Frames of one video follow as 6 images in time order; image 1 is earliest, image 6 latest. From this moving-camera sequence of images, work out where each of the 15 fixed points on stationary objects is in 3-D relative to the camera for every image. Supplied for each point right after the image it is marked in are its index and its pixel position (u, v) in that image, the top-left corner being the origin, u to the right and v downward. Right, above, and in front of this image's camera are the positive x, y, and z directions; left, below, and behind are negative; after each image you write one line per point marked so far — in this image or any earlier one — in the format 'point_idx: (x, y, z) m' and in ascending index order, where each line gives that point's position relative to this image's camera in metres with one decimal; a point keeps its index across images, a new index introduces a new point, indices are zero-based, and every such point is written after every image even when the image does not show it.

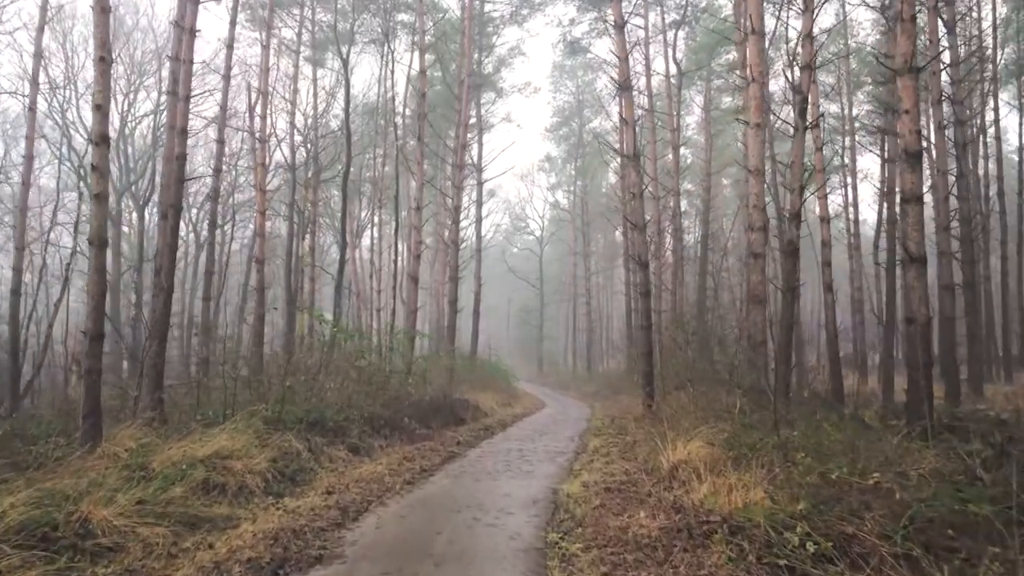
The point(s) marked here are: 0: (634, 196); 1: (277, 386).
0: (+2.1, +1.5, +11.2) m
1: (-3.2, -1.4, +9.2) m
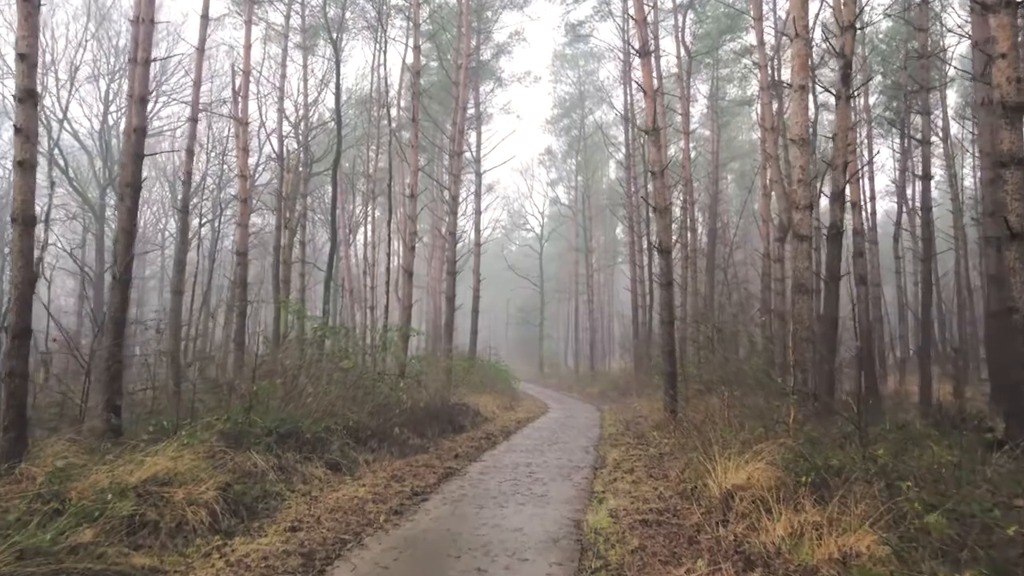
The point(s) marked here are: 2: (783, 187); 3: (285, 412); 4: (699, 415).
0: (+2.1, +1.7, +10.0) m
1: (-3.1, -1.2, +8.0) m
2: (+6.4, +2.4, +16.1) m
3: (-2.6, -1.4, +7.8) m
4: (+2.4, -1.6, +8.5) m
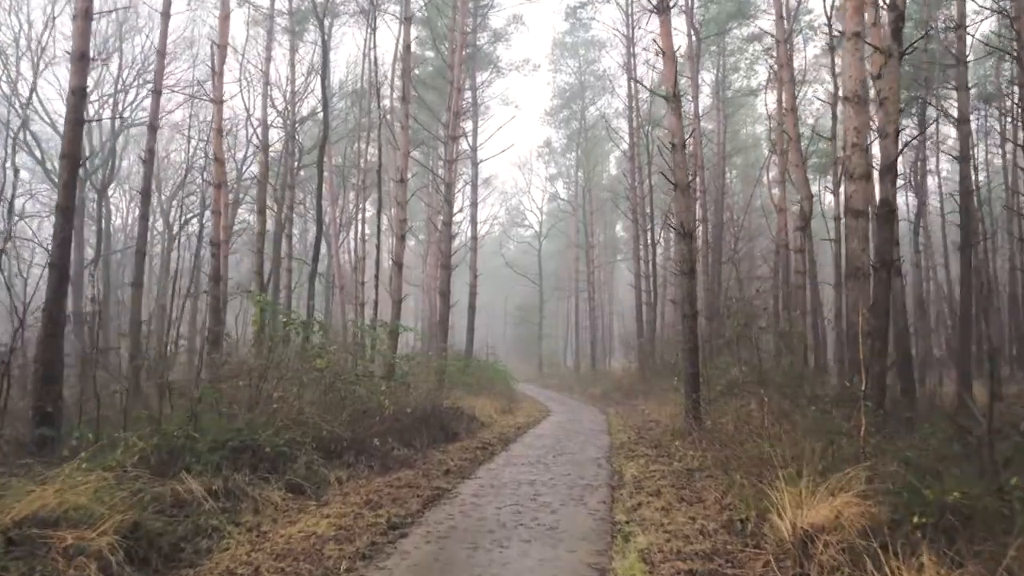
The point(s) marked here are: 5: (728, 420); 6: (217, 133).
0: (+2.1, +1.8, +8.7) m
1: (-3.1, -1.1, +6.7) m
2: (+6.4, +2.5, +14.8) m
3: (-2.6, -1.3, +6.5) m
4: (+2.4, -1.5, +7.3) m
5: (+2.4, -1.5, +7.5) m
6: (-6.1, +3.2, +14.0) m
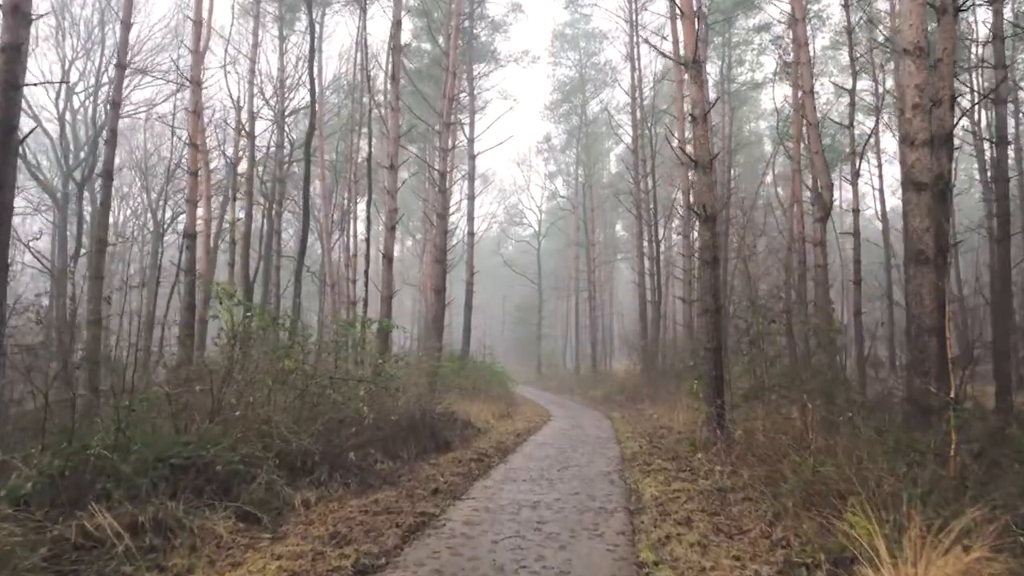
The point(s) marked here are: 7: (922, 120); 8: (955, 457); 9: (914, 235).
0: (+2.1, +1.9, +7.7) m
1: (-3.1, -1.0, +5.7) m
2: (+6.4, +2.6, +13.8) m
3: (-2.6, -1.2, +5.5) m
4: (+2.4, -1.4, +6.3) m
5: (+2.4, -1.4, +6.5) m
6: (-6.1, +3.3, +13.0) m
7: (+3.4, +1.4, +5.6) m
8: (+2.7, -1.0, +4.2) m
9: (+3.3, +0.4, +5.6) m
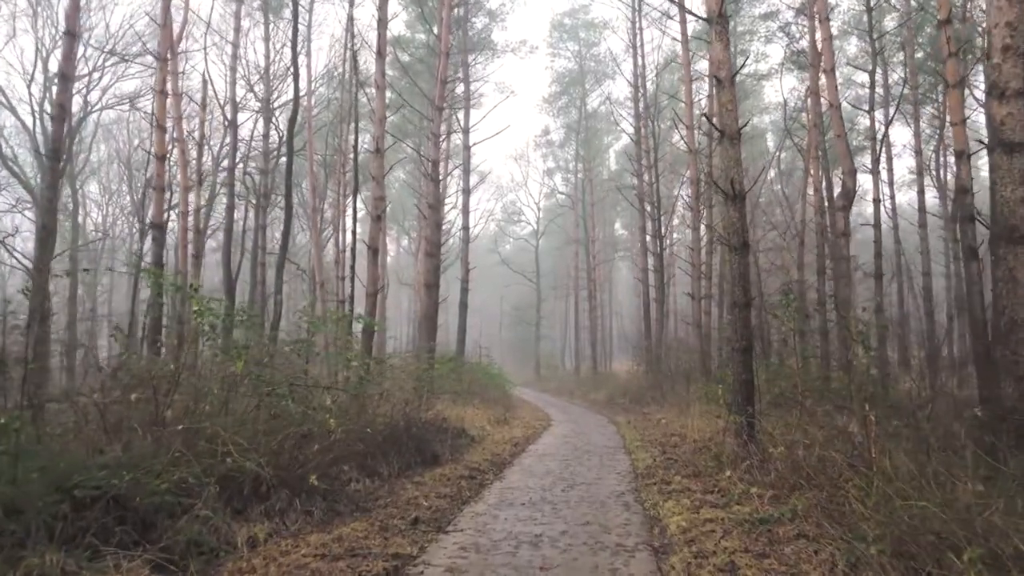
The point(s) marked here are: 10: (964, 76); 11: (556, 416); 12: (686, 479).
0: (+2.1, +2.0, +6.7) m
1: (-3.1, -0.9, +4.6) m
2: (+6.3, +2.7, +12.8) m
3: (-2.6, -1.1, +4.4) m
4: (+2.3, -1.3, +5.2) m
5: (+2.4, -1.3, +5.4) m
6: (-6.2, +3.4, +11.9) m
7: (+3.4, +1.5, +4.5) m
8: (+2.7, -0.9, +3.1) m
9: (+3.3, +0.5, +4.6) m
10: (+6.8, +3.2, +10.2) m
11: (+1.1, -3.1, +16.2) m
12: (+1.7, -1.9, +6.6) m
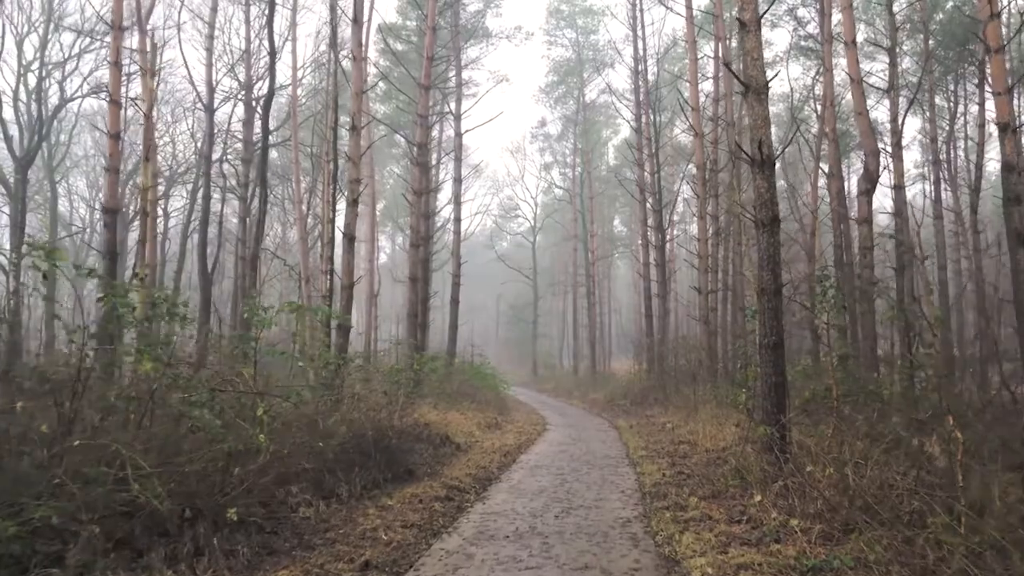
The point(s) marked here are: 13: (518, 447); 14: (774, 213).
0: (+1.9, +2.1, +5.6) m
1: (-3.3, -0.8, +3.5) m
2: (+6.2, +2.8, +11.7) m
3: (-2.7, -1.0, +3.3) m
4: (+2.2, -1.2, +4.1) m
5: (+2.2, -1.1, +4.3) m
6: (-6.3, +3.5, +10.8) m
7: (+3.2, +1.6, +3.4) m
8: (+2.6, -0.8, +2.0) m
9: (+3.2, +0.7, +3.5) m
10: (+6.6, +3.3, +9.1) m
11: (+0.9, -2.9, +15.1) m
12: (+1.6, -1.7, +5.5) m
13: (+0.1, -2.4, +10.1) m
14: (+2.1, +0.6, +5.5) m
